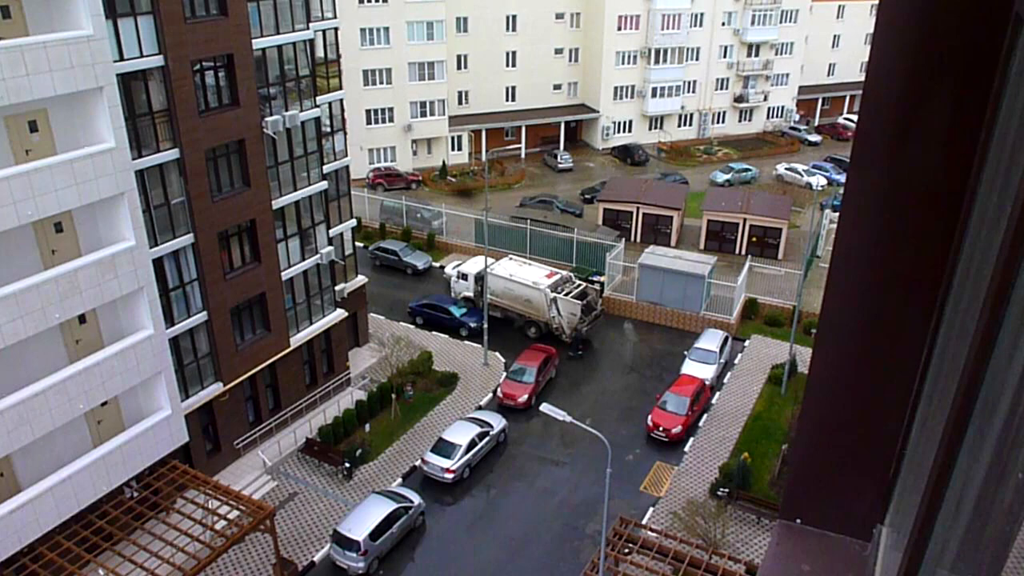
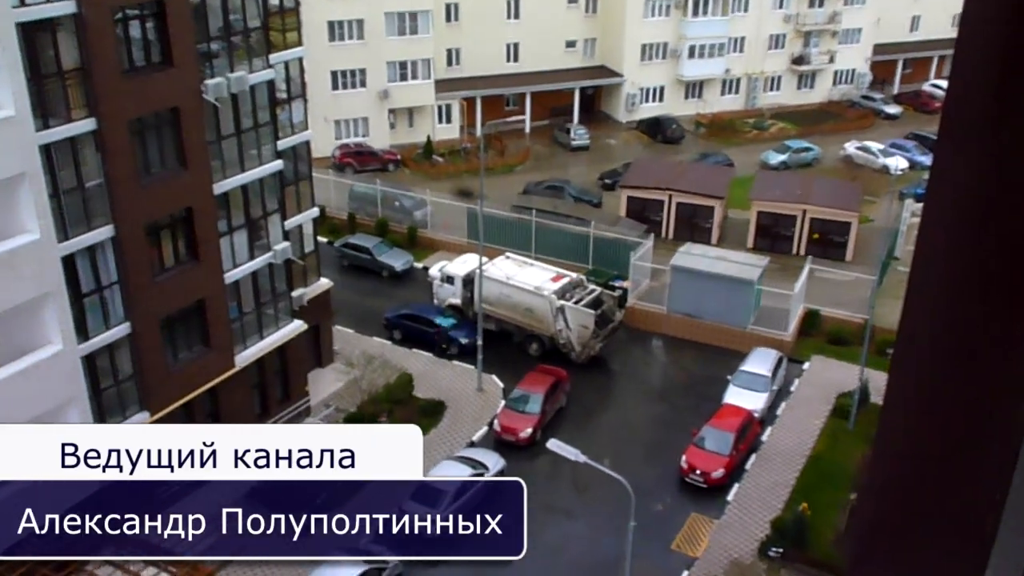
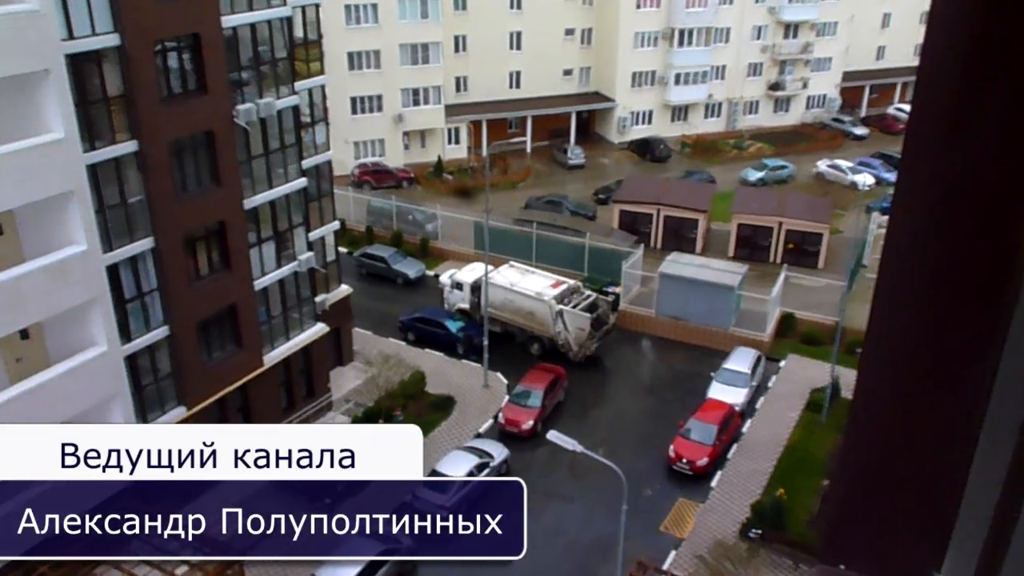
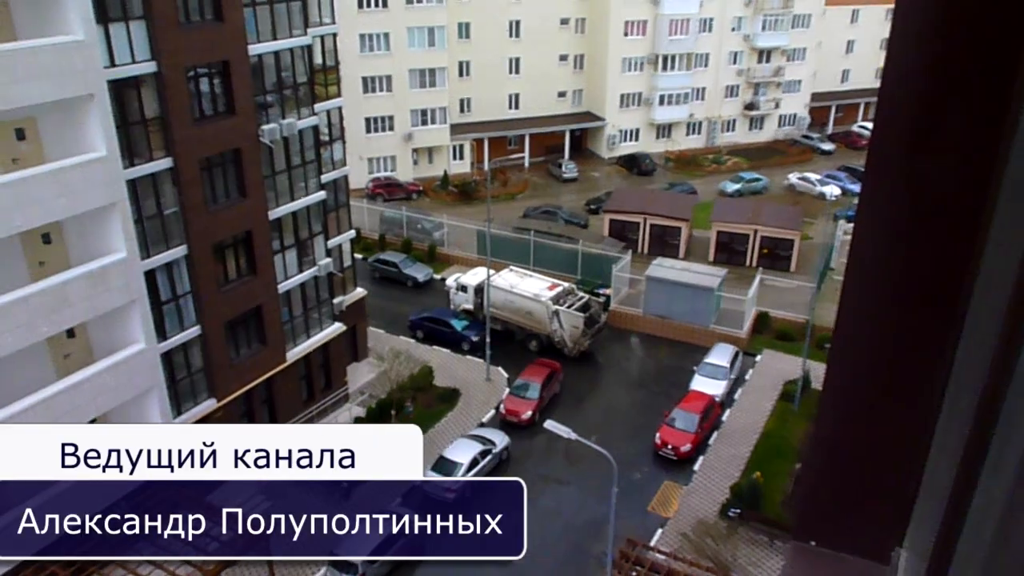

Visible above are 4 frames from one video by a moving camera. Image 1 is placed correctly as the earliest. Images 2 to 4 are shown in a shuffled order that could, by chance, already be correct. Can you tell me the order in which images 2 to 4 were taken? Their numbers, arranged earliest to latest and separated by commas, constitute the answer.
4, 3, 2
